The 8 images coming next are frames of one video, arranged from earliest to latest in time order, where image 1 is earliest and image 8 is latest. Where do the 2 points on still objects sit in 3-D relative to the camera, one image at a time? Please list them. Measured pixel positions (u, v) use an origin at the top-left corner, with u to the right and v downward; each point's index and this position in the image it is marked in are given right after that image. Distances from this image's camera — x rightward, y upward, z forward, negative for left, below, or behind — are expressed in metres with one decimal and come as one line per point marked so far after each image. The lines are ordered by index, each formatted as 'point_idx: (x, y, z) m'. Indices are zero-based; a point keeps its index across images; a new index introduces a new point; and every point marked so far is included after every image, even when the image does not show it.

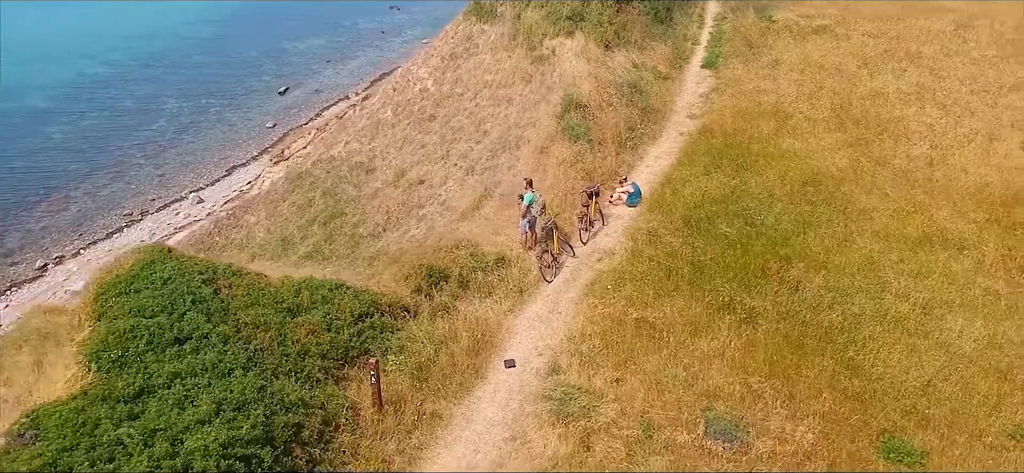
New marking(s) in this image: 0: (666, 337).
0: (+1.9, -1.2, +11.6) m
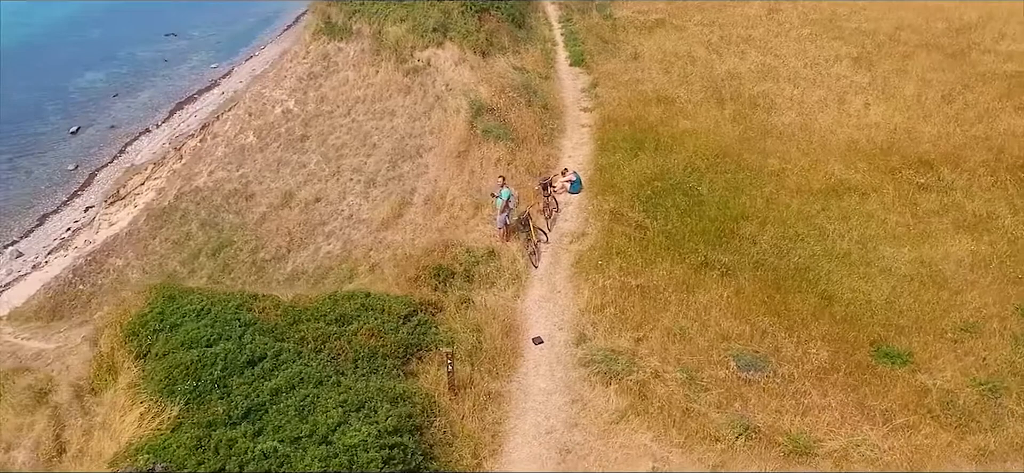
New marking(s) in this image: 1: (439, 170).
0: (+2.1, -0.8, +13.3) m
1: (-1.4, +1.2, +18.7) m
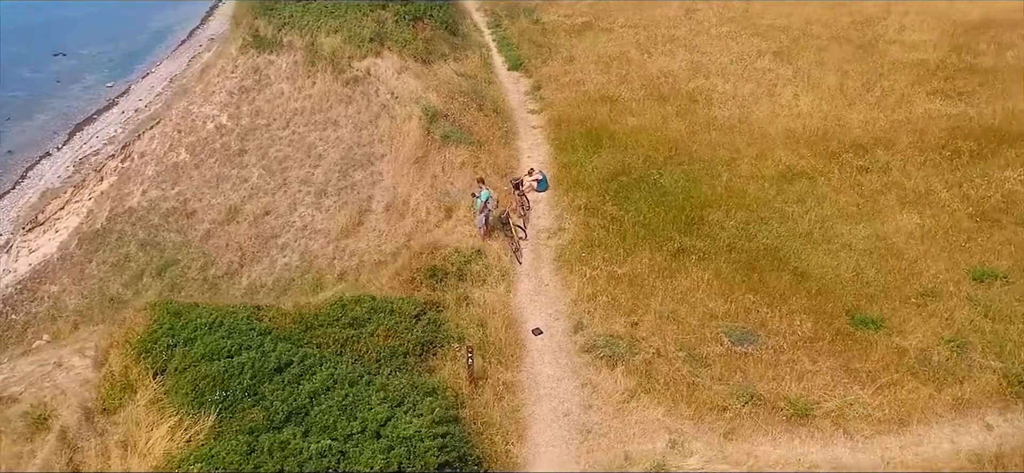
0: (+2.1, -0.6, +14.2) m
1: (-2.2, +1.2, +19.1) m
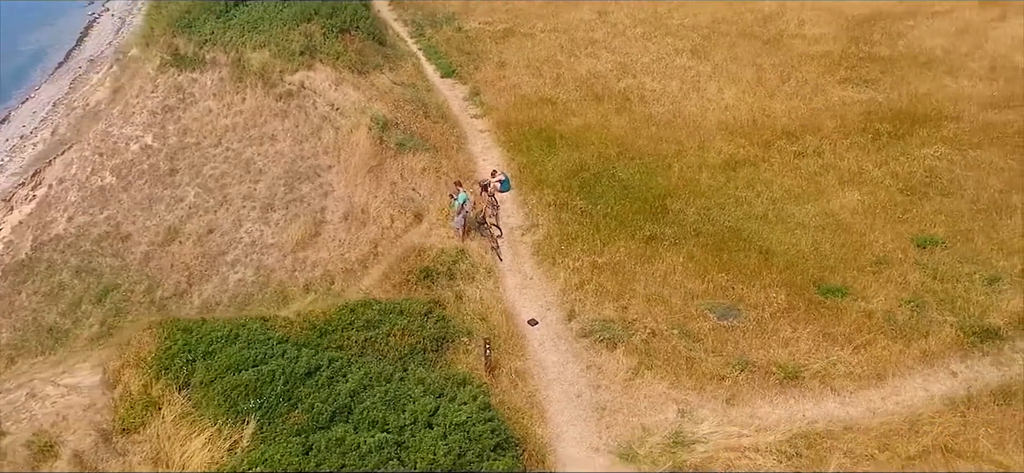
0: (+1.9, -0.5, +15.1) m
1: (-3.1, +1.0, +19.5) m
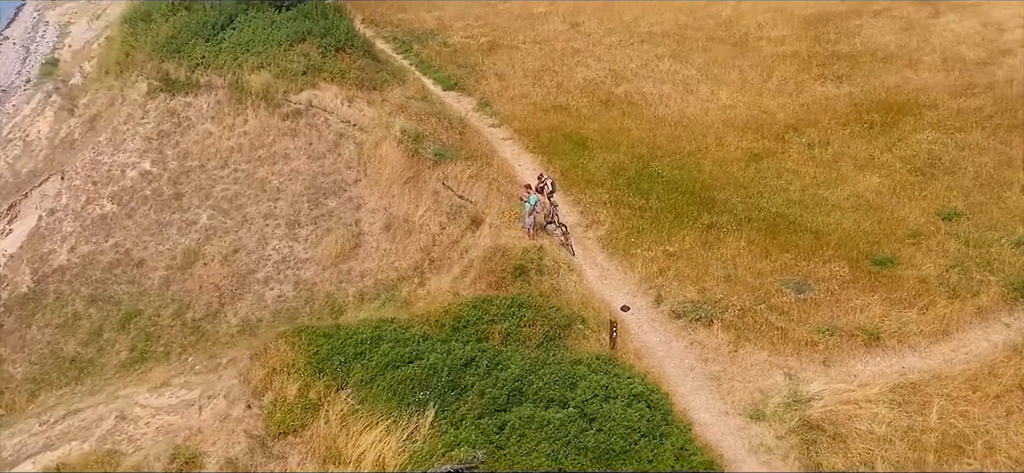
0: (+3.2, -0.3, +16.5) m
1: (-2.3, +0.8, +20.3) m
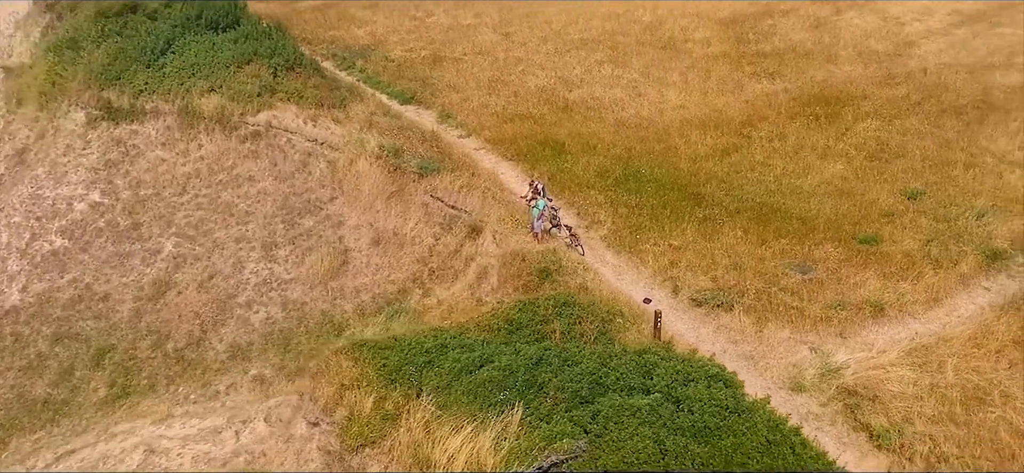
0: (+3.5, -0.2, +17.7) m
1: (-2.5, +0.5, +20.7) m
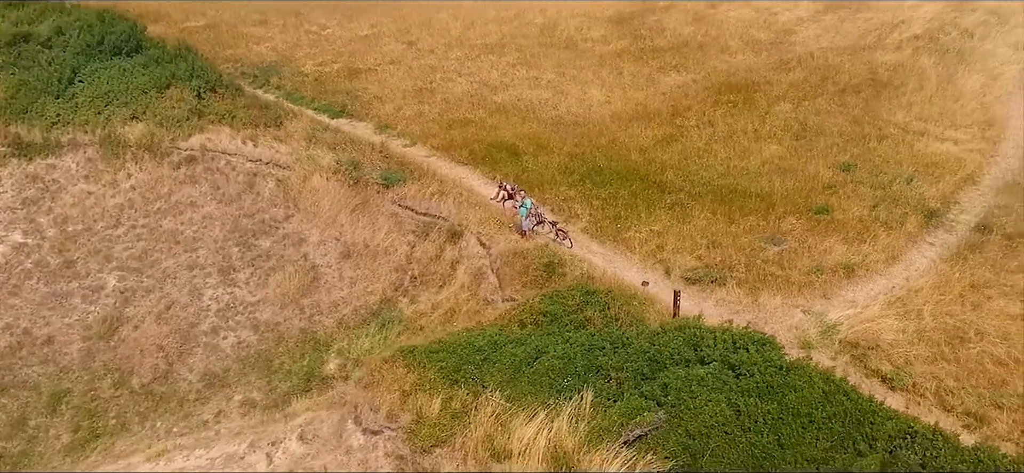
0: (+3.3, +0.2, +19.1) m
1: (-3.2, +0.3, +21.0) m
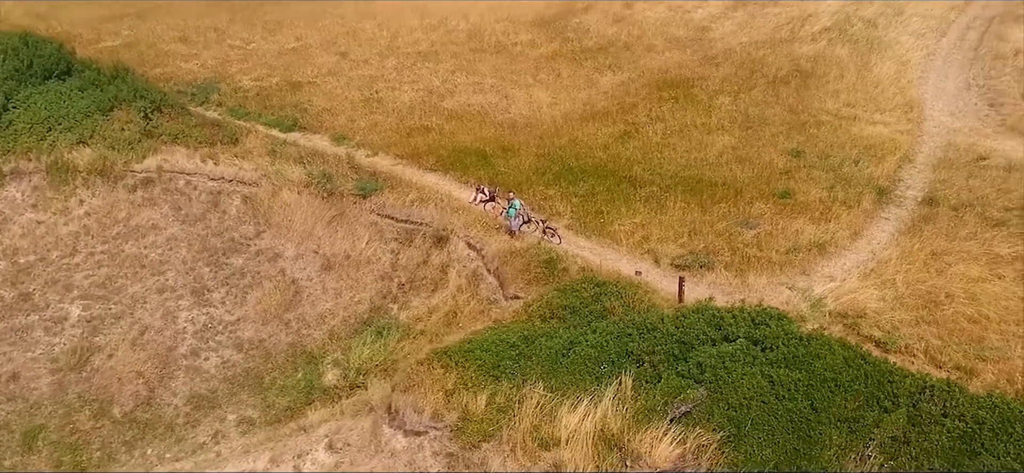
0: (+3.1, +0.4, +20.2) m
1: (-3.6, 0.0, +21.2) m
